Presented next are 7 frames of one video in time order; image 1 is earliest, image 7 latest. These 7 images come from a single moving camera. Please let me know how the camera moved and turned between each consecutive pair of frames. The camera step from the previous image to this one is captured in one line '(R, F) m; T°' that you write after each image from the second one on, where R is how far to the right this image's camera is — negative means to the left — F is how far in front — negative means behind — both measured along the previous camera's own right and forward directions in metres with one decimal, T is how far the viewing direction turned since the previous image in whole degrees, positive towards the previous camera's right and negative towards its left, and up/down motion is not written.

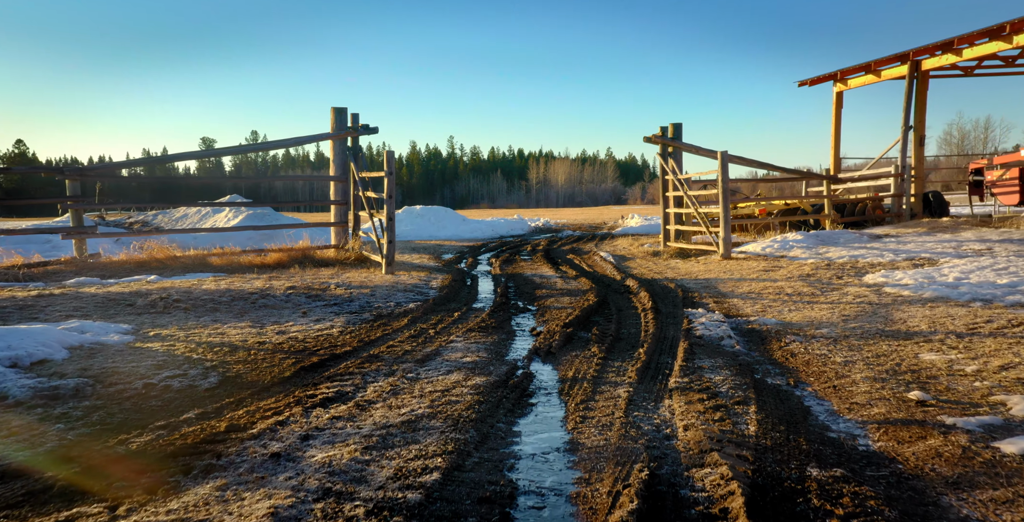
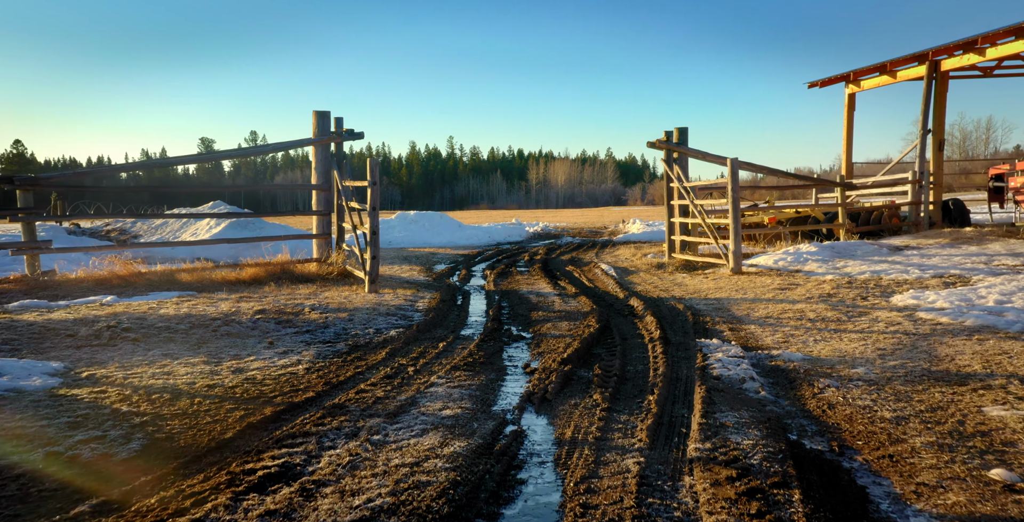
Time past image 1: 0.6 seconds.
(+0.1, +0.8) m; 0°
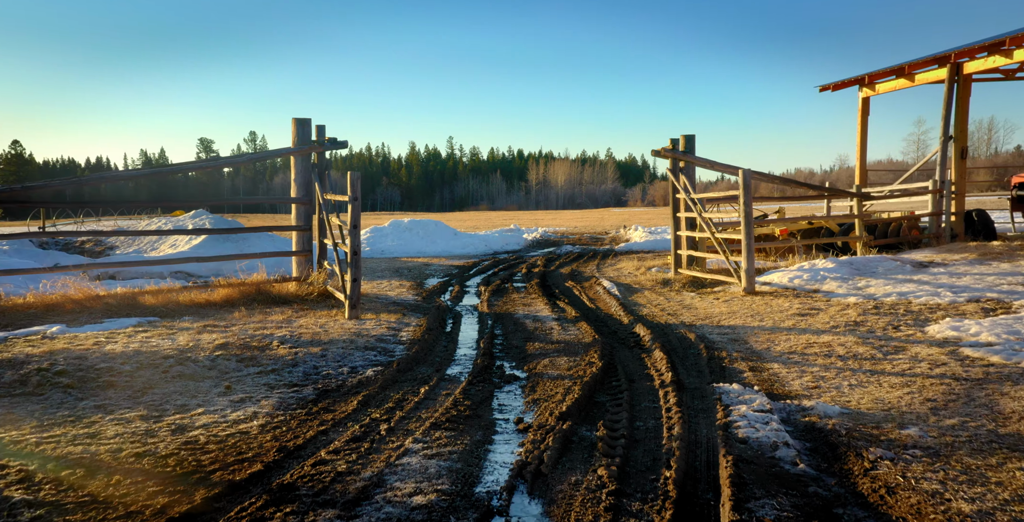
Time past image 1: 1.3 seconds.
(+0.1, +0.8) m; 0°
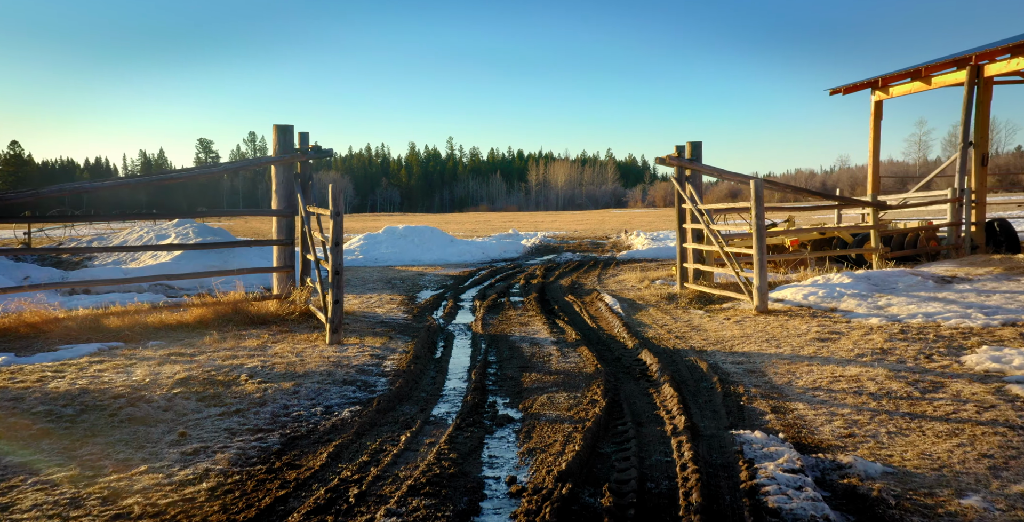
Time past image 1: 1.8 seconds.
(+0.1, +0.6) m; 0°
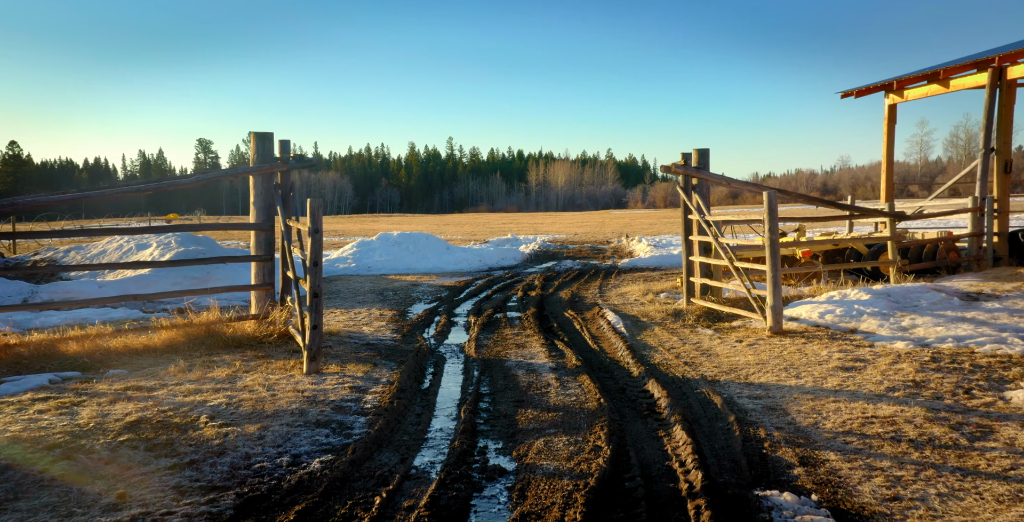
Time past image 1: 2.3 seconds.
(+0.1, +0.6) m; 0°
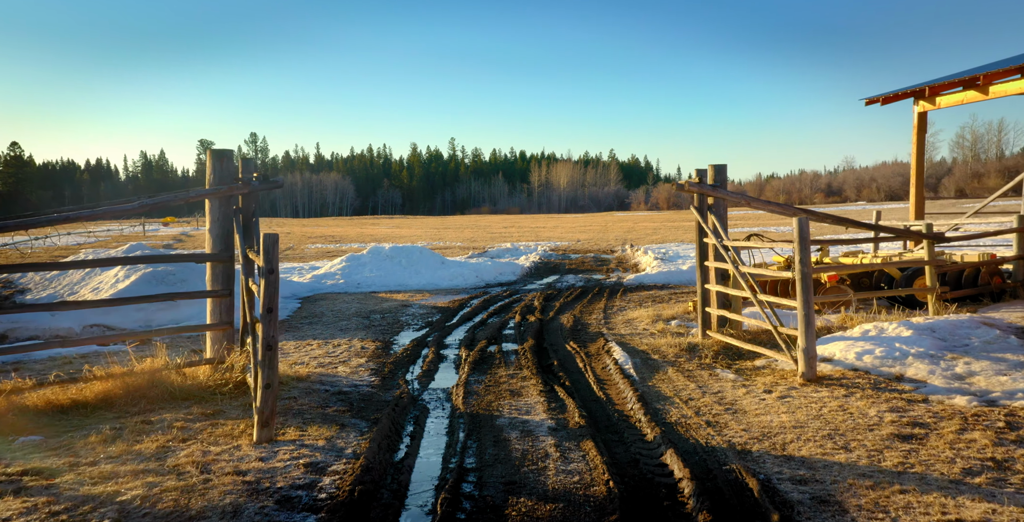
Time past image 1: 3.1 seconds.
(+0.1, +1.1) m; 0°
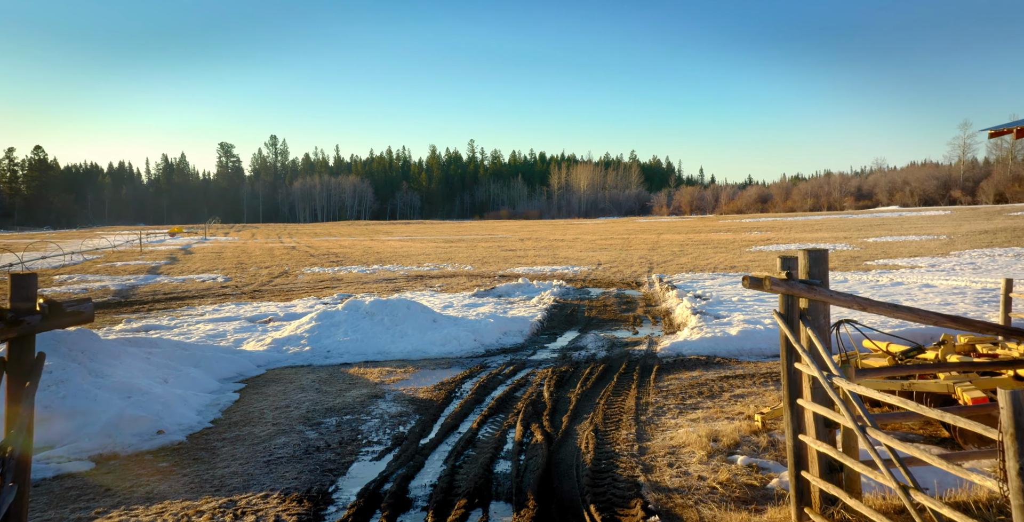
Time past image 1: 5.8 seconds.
(+0.3, +3.4) m; -2°
